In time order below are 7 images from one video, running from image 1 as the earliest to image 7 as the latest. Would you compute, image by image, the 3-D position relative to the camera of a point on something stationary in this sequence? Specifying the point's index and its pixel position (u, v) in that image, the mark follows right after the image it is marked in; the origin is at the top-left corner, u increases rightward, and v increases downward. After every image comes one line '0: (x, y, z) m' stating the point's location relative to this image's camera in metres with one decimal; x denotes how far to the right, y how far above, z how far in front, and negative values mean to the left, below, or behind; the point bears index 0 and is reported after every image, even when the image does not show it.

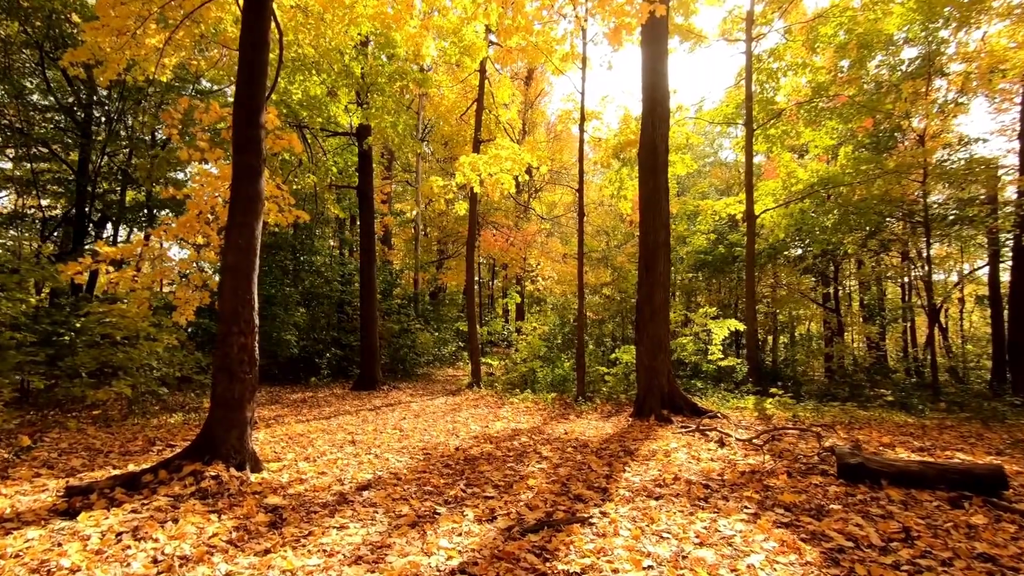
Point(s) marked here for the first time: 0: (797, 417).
0: (+4.7, -2.1, +7.5) m
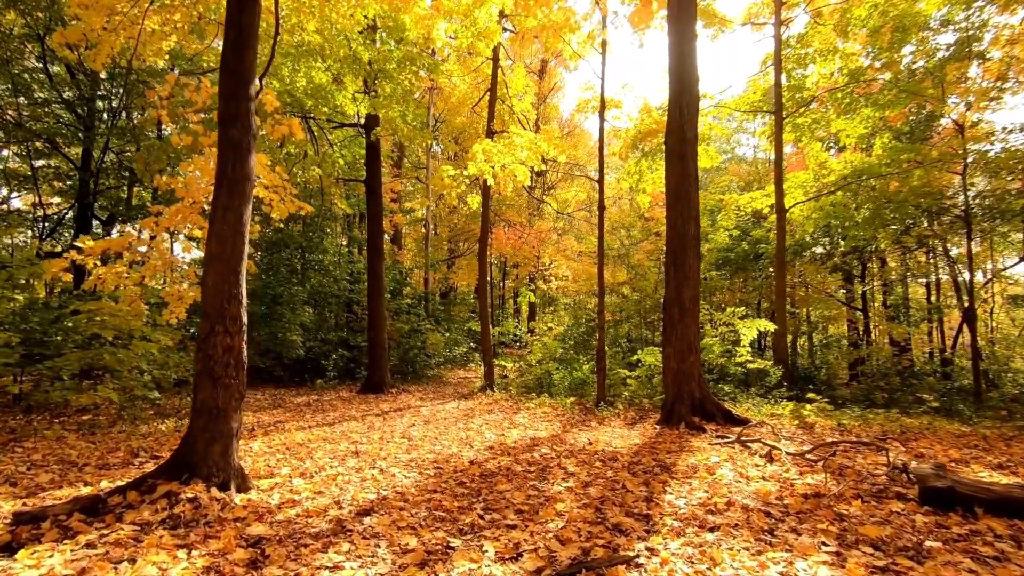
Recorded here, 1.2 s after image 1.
0: (+4.9, -2.0, +6.9) m
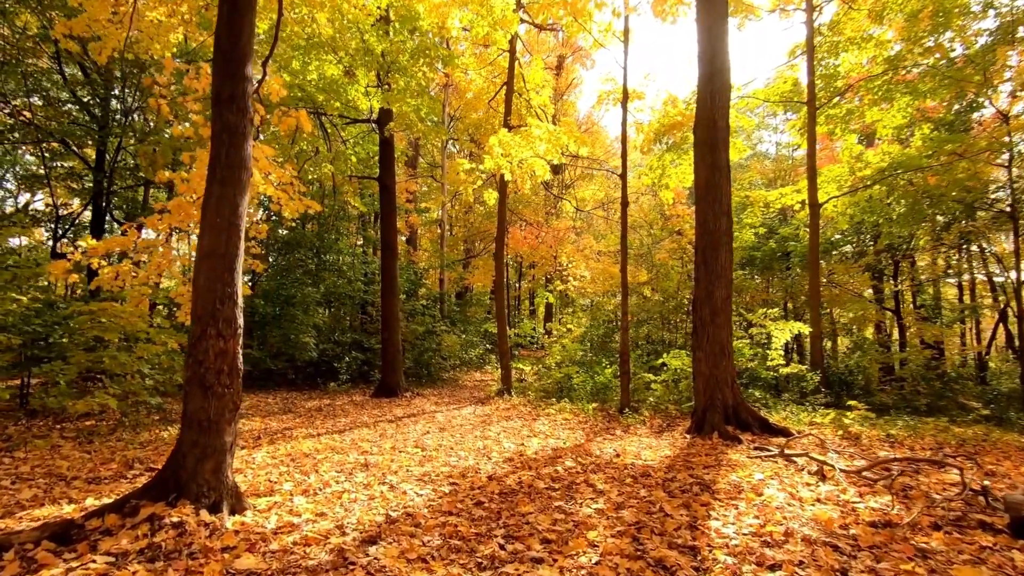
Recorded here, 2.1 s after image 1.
0: (+5.2, -2.0, +6.3) m
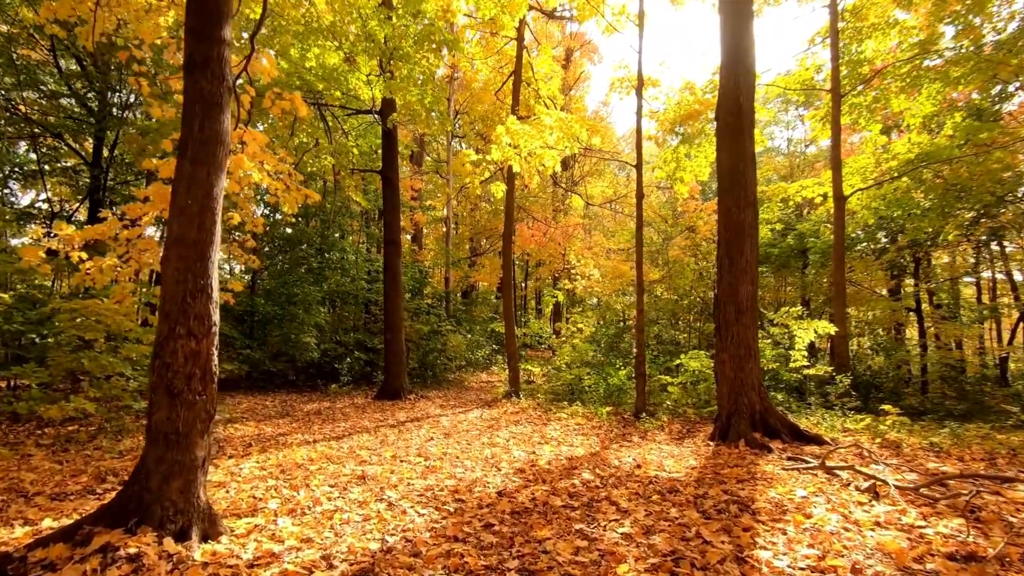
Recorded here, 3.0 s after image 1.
0: (+5.3, -2.0, +5.8) m
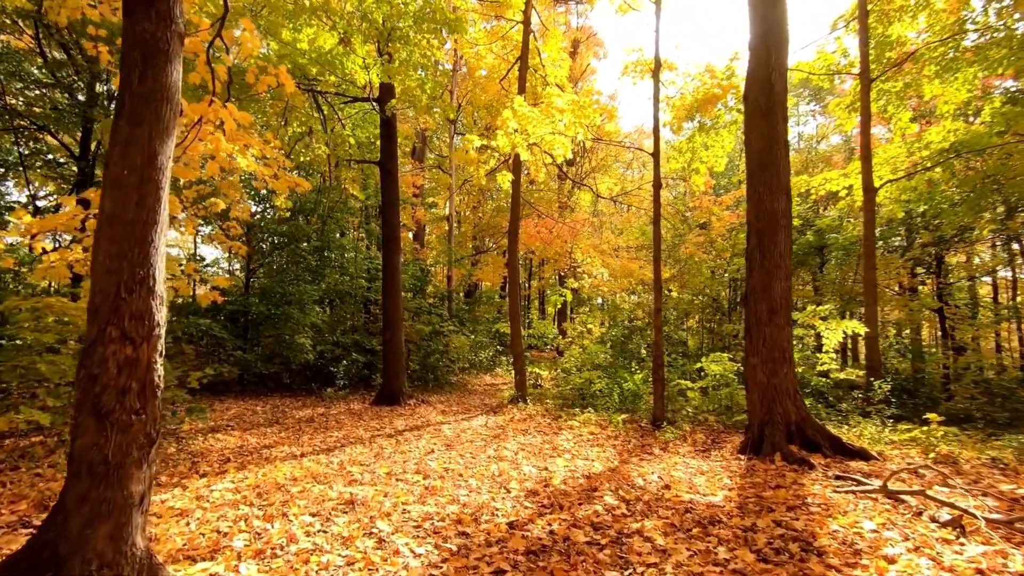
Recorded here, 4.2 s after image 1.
0: (+5.4, -1.9, +5.1) m
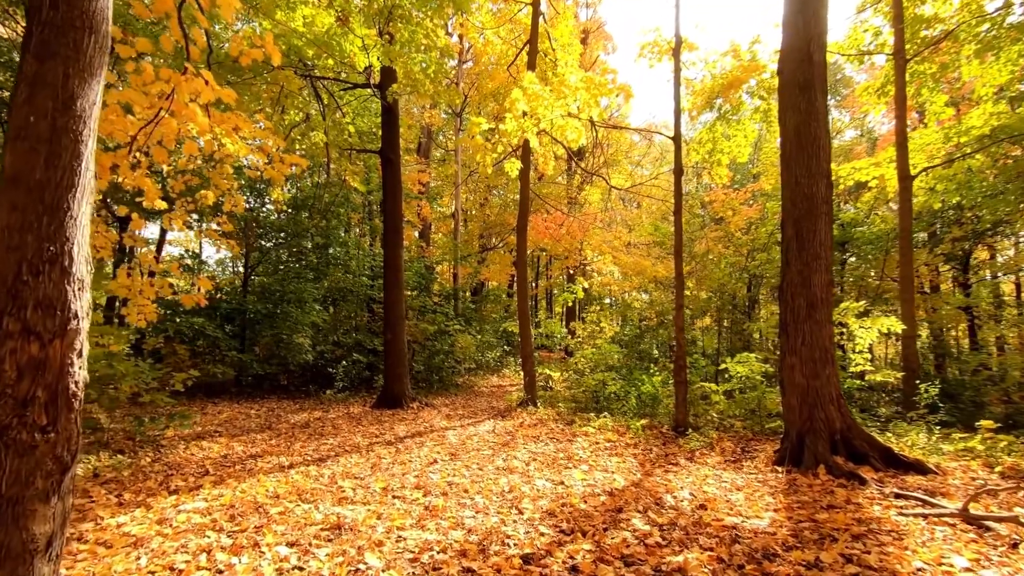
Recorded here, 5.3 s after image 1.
0: (+5.6, -1.8, +4.5) m
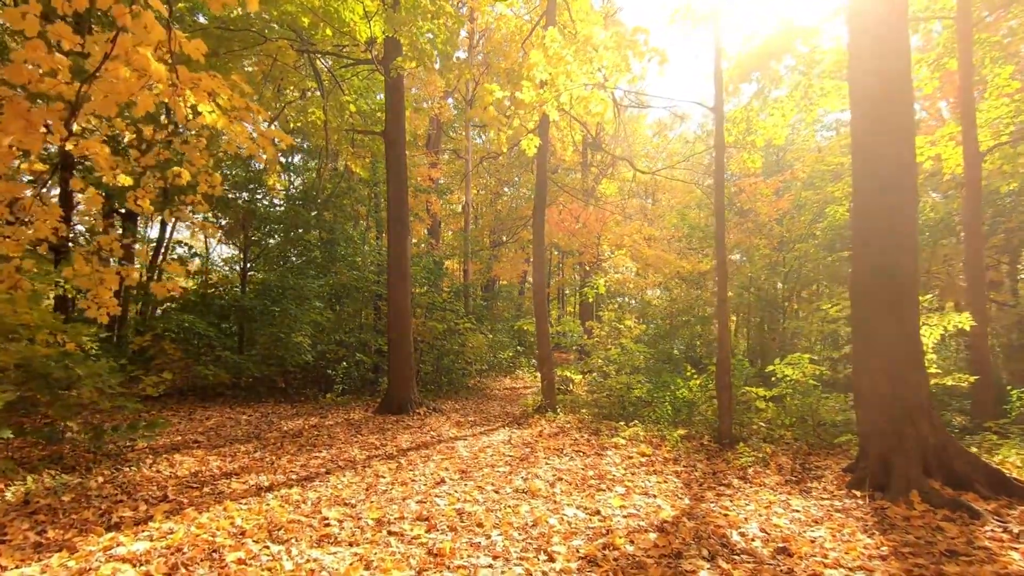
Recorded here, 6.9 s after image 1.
0: (+5.7, -1.7, +3.5) m
